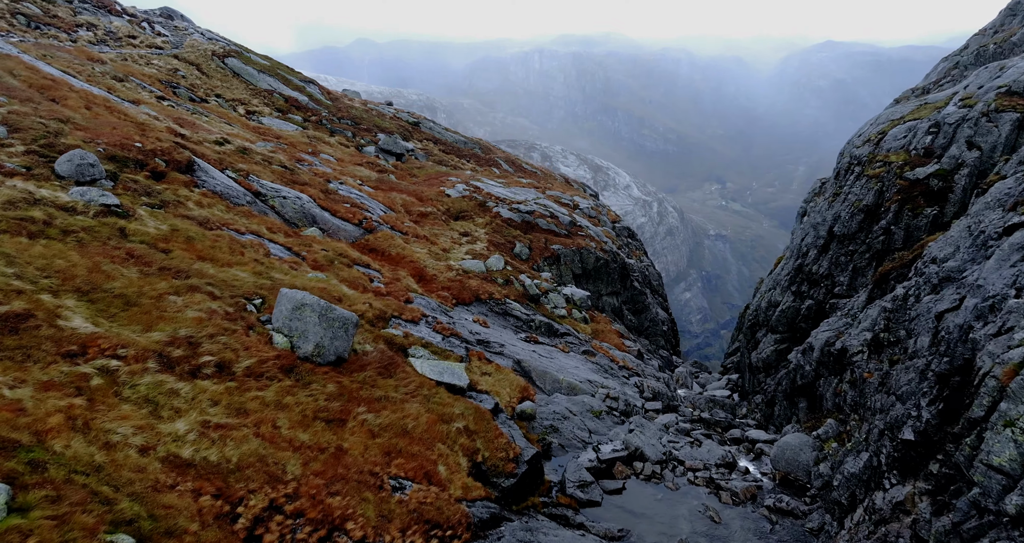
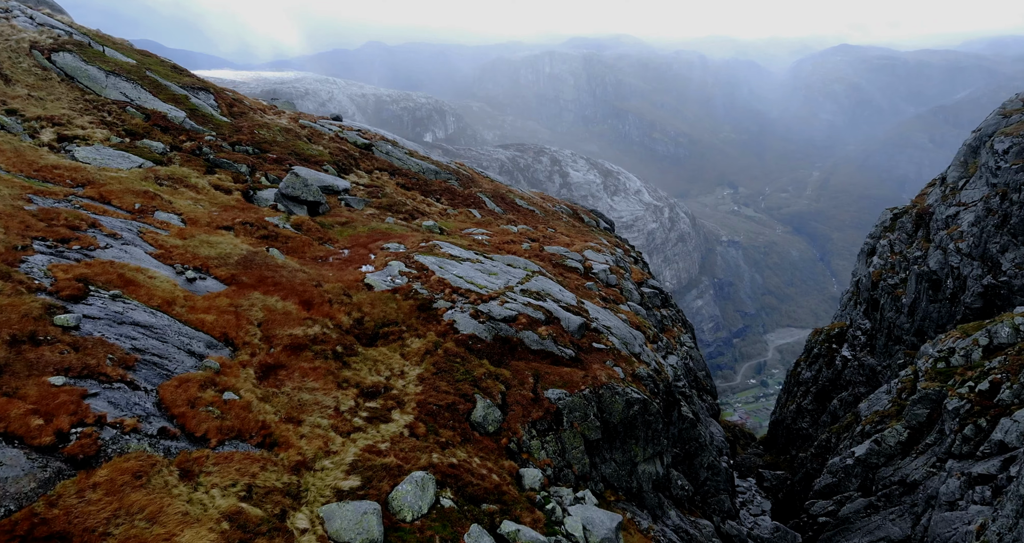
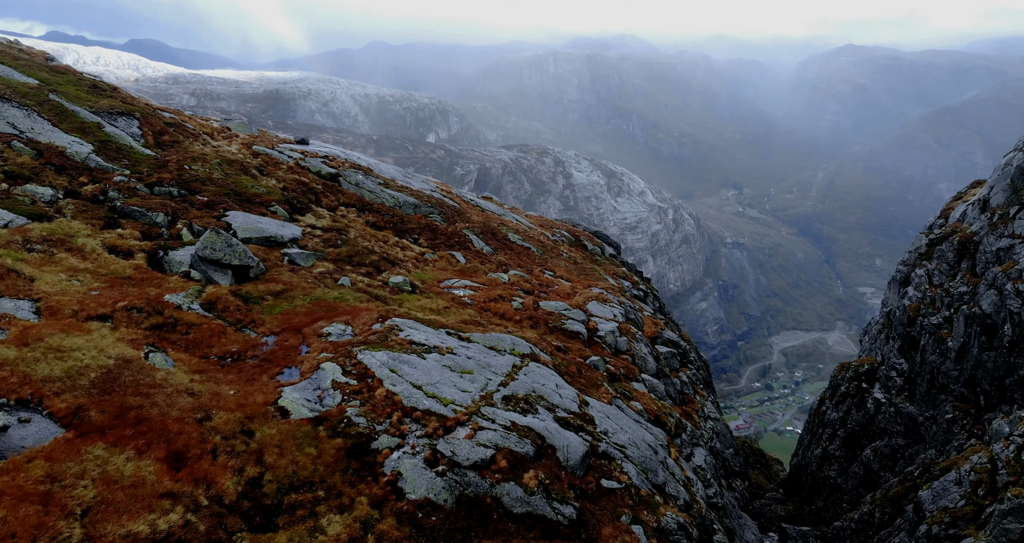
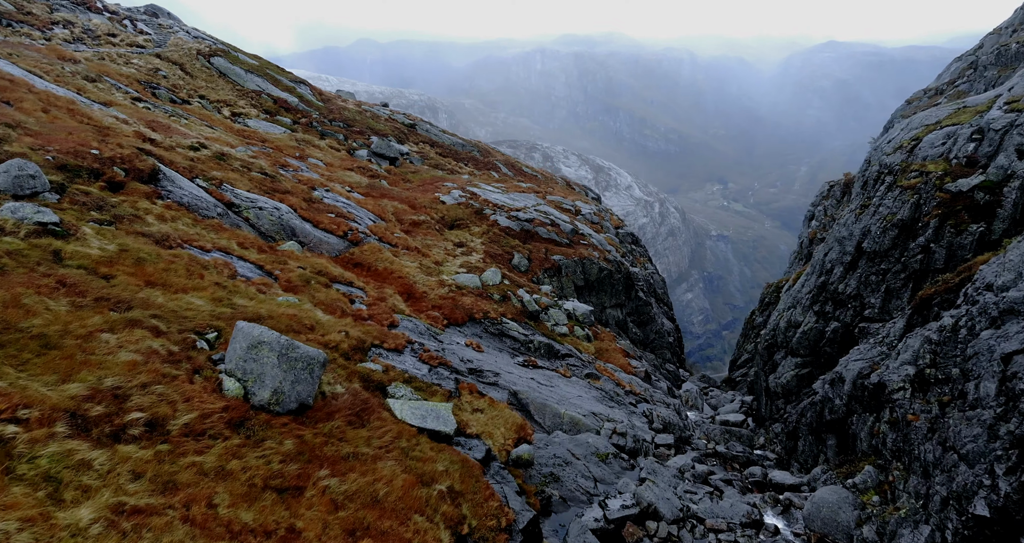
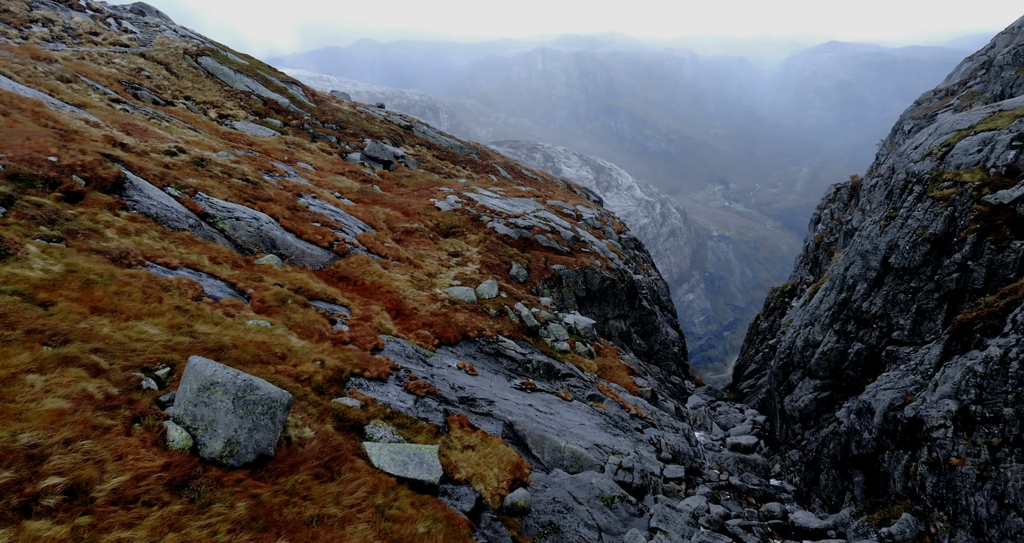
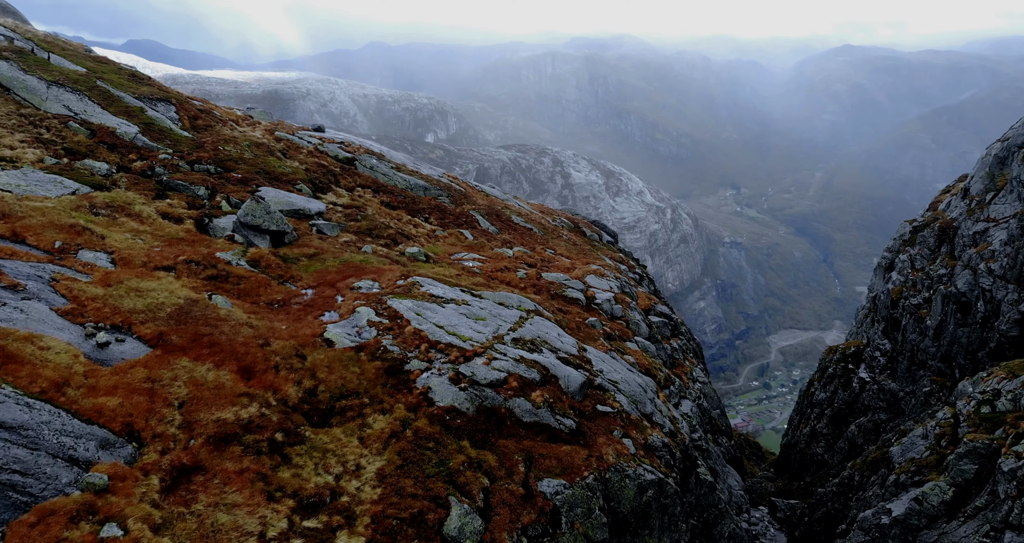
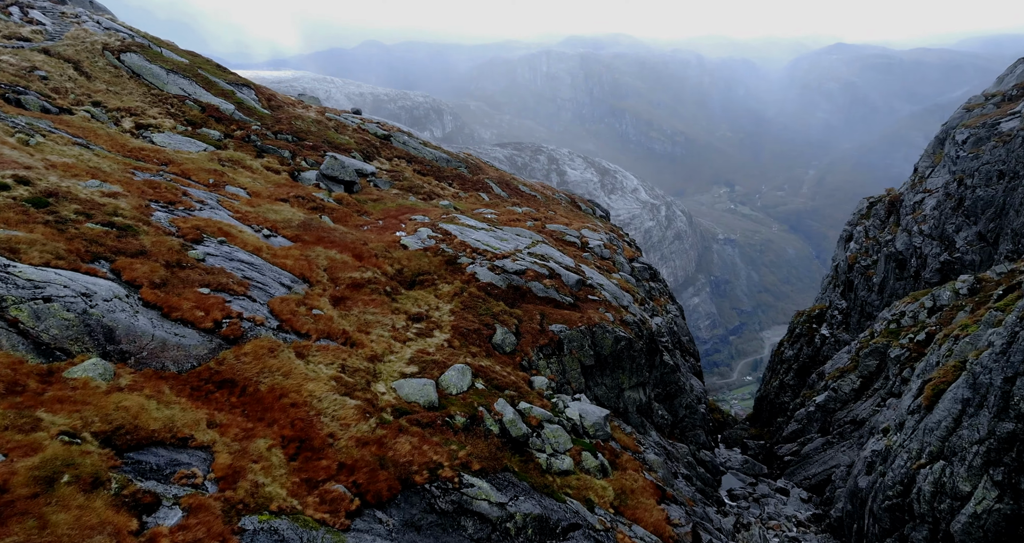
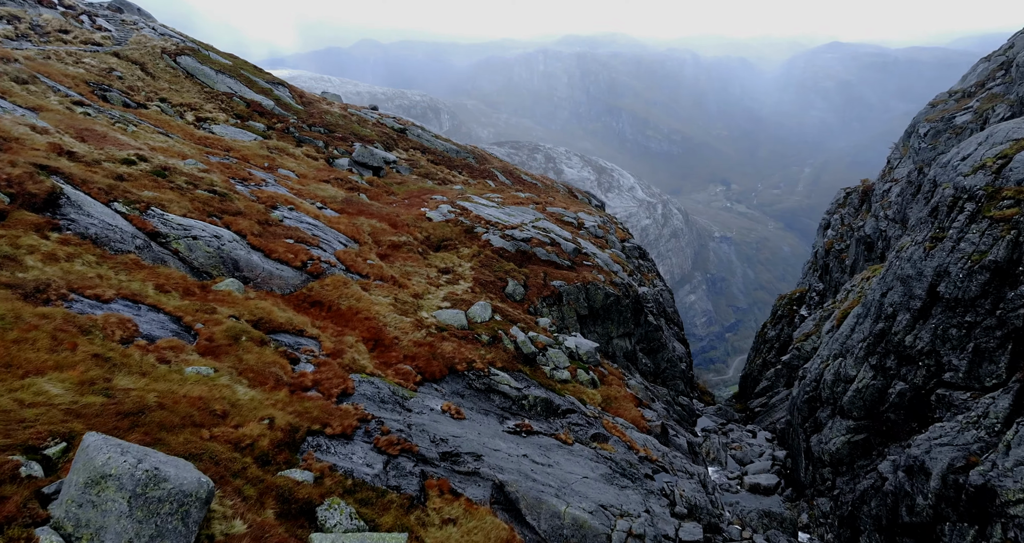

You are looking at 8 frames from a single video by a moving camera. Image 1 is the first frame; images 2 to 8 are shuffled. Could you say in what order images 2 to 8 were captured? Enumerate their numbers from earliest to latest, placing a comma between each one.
4, 5, 8, 7, 2, 6, 3
